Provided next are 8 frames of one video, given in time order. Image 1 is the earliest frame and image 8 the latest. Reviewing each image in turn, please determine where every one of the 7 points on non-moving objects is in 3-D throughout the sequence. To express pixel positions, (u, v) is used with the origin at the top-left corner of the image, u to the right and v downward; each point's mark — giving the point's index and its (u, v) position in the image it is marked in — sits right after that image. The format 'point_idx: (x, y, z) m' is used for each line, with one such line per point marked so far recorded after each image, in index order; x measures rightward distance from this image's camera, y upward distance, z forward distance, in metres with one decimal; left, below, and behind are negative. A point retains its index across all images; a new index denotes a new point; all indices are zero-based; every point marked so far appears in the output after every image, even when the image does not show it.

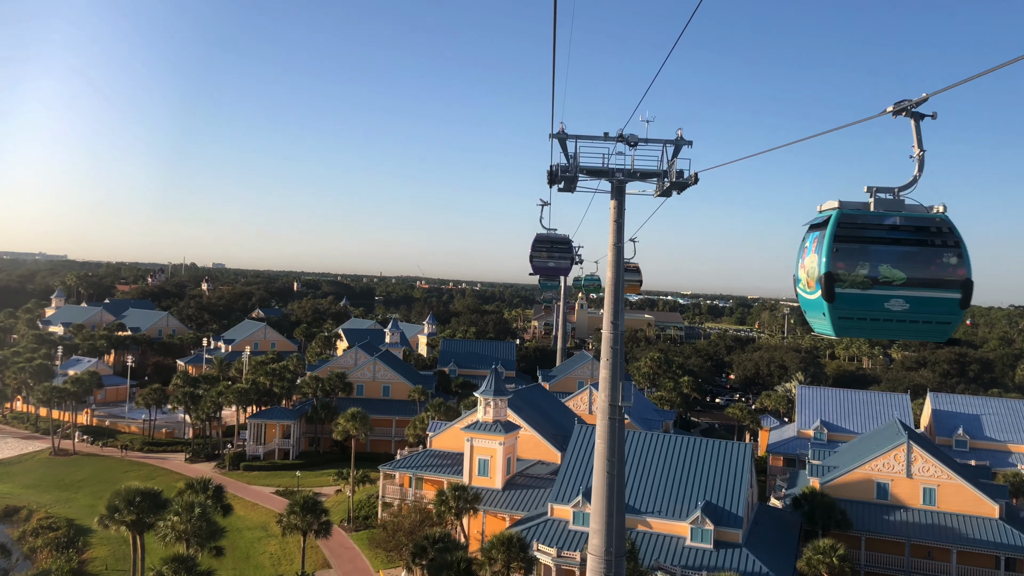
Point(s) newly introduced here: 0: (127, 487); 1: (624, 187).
0: (-11.9, -6.2, +19.1) m
1: (+3.2, +2.7, +16.2) m
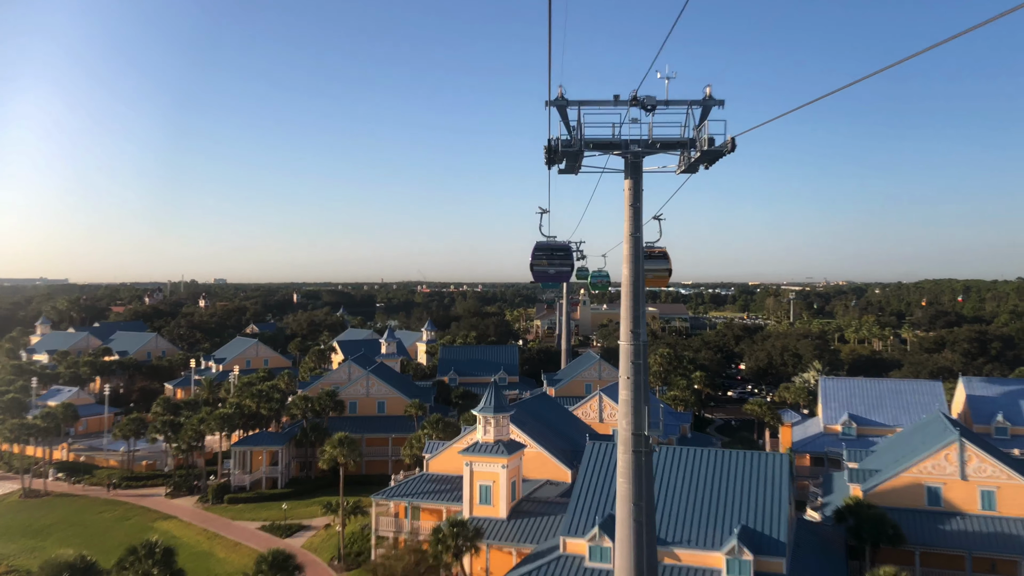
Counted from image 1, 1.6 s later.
0: (-11.9, -7.0, +16.0) m
1: (+2.7, +2.7, +13.1) m
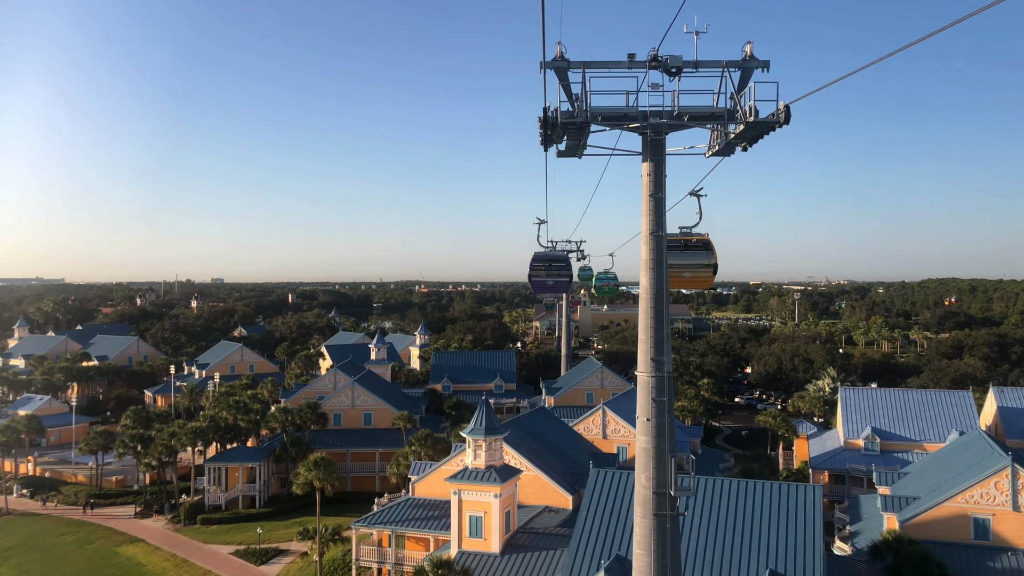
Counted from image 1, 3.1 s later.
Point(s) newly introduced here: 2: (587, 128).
0: (-12.1, -7.2, +13.2) m
1: (+2.5, +2.5, +10.3) m
2: (+1.3, +2.8, +10.7) m
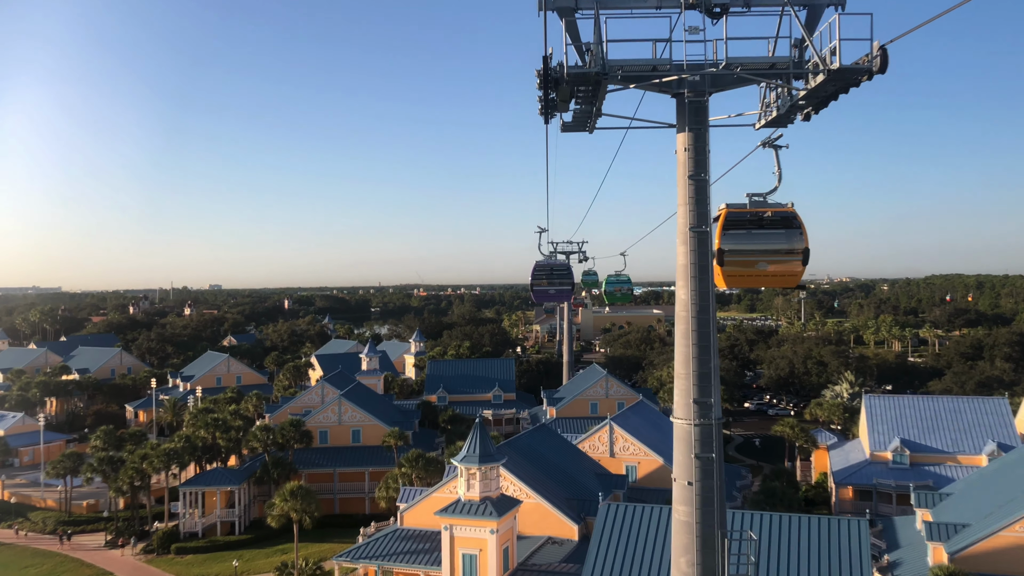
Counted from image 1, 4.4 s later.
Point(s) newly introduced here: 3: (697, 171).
0: (-12.1, -7.6, +10.4) m
1: (+2.4, +2.3, +7.6) m
2: (+1.1, +2.6, +8.0) m
3: (+2.3, +1.5, +7.7) m
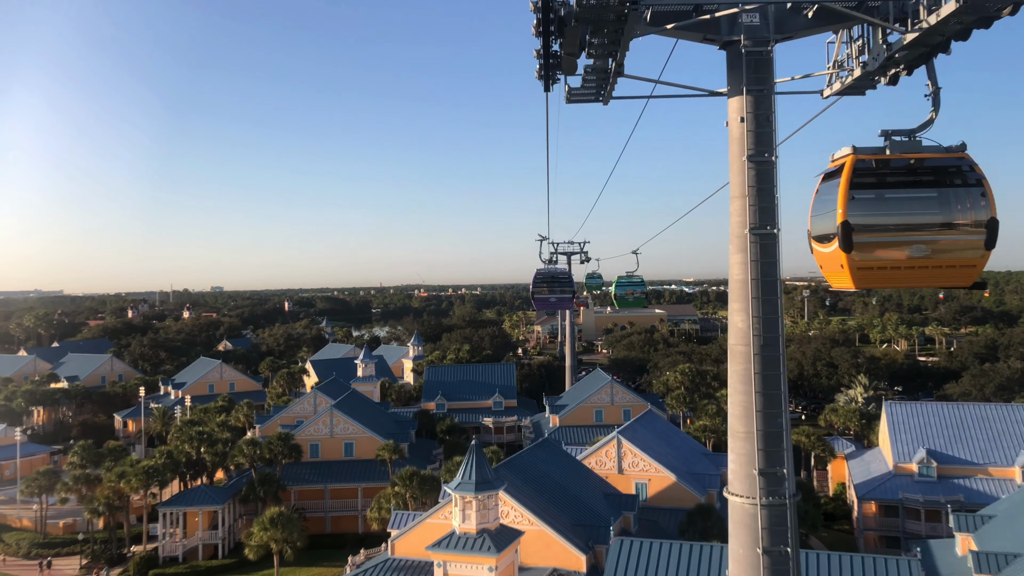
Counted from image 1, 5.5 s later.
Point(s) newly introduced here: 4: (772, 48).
0: (-12.1, -8.0, +8.4) m
1: (+2.3, +2.1, +5.6) m
2: (+1.0, +2.4, +6.0) m
3: (+2.2, +1.2, +5.7) m
4: (+2.4, +2.1, +5.7) m
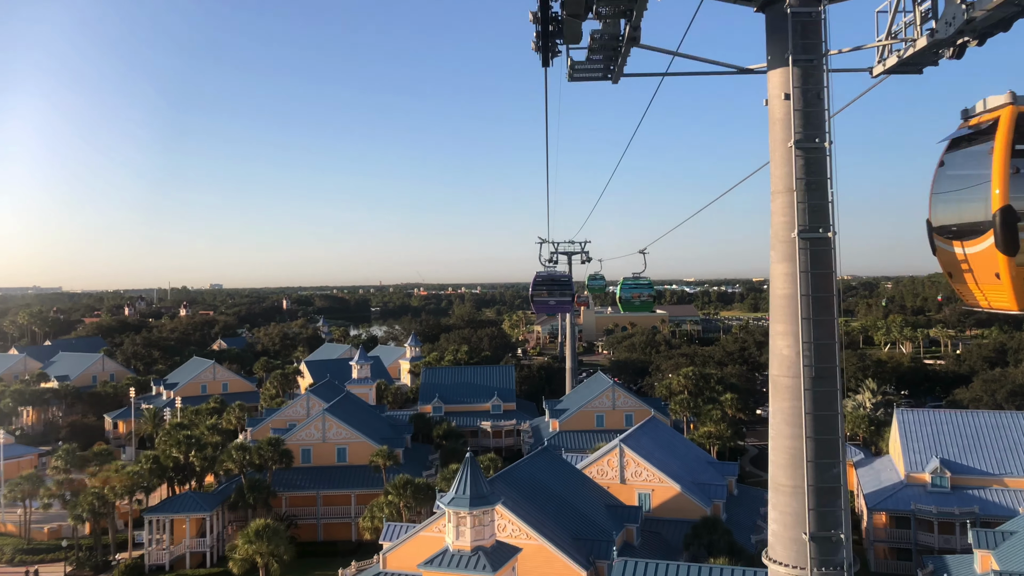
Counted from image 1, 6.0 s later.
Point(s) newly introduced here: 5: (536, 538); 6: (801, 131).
0: (-12.2, -8.0, +7.3) m
1: (+2.3, +2.0, +4.5) m
2: (+1.0, +2.3, +4.9) m
3: (+2.2, +1.1, +4.6) m
4: (+2.4, +2.0, +4.6) m
5: (+0.7, -7.9, +19.3) m
6: (+2.5, +1.4, +5.5) m
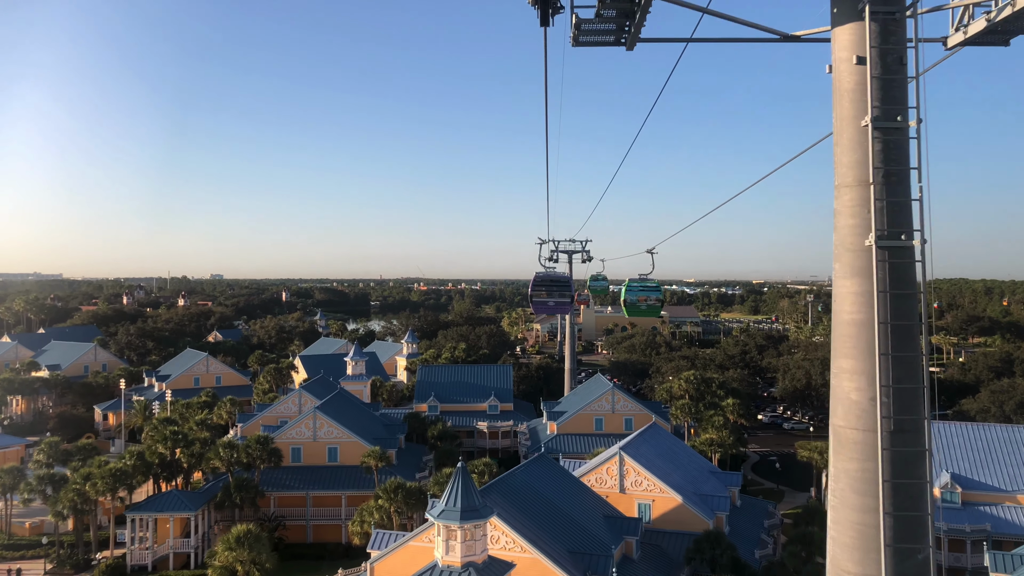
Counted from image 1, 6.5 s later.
0: (-12.4, -7.8, +6.3) m
1: (+2.3, +1.9, +3.4) m
2: (+1.0, +2.2, +3.8) m
3: (+2.2, +1.0, +3.5) m
4: (+2.4, +1.9, +3.5) m
5: (+0.6, -8.0, +18.3) m
6: (+2.5, +1.3, +4.5) m
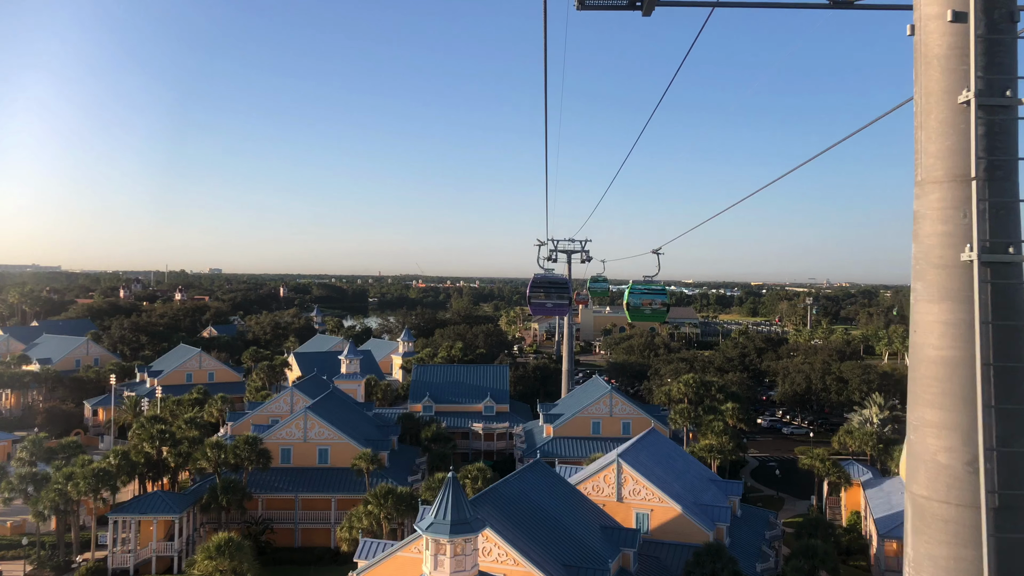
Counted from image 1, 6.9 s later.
0: (-12.6, -7.7, +5.5) m
1: (+2.2, +1.7, +2.6) m
2: (+1.0, +2.1, +3.0) m
3: (+2.1, +0.9, +2.7) m
4: (+2.3, +1.7, +2.7) m
5: (+0.3, -8.0, +17.5) m
6: (+2.4, +1.1, +3.7) m
